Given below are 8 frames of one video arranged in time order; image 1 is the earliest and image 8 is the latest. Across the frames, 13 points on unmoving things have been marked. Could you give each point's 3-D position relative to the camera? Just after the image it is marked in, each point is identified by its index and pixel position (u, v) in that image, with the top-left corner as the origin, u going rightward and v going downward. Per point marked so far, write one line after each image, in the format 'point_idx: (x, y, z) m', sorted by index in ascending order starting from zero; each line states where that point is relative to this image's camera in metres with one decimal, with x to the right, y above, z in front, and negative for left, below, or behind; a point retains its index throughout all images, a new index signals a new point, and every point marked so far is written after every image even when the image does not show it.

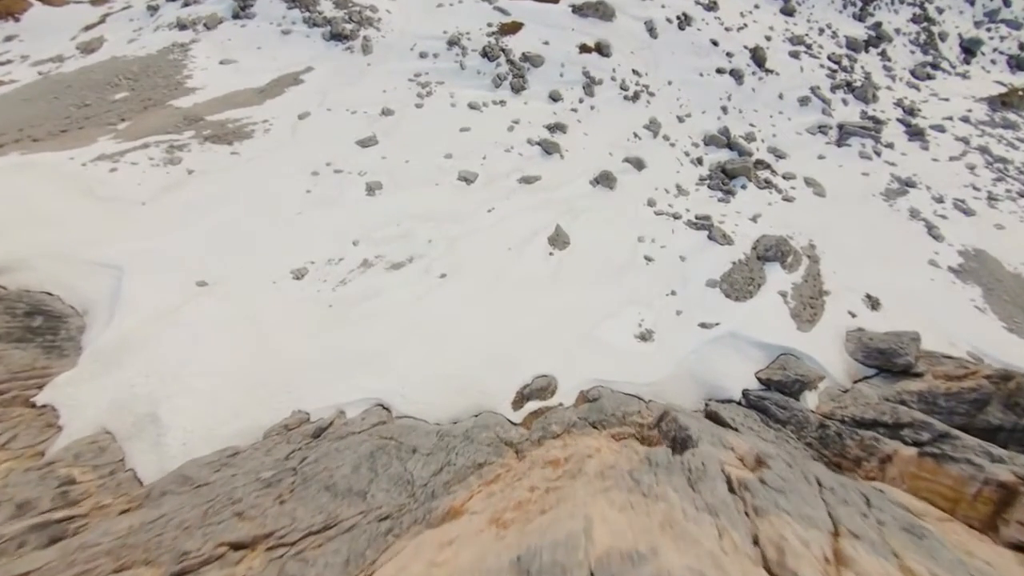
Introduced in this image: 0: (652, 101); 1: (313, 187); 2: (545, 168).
0: (+6.0, +7.9, +17.5) m
1: (-5.8, +2.9, +12.0) m
2: (+1.1, +4.0, +14.0) m
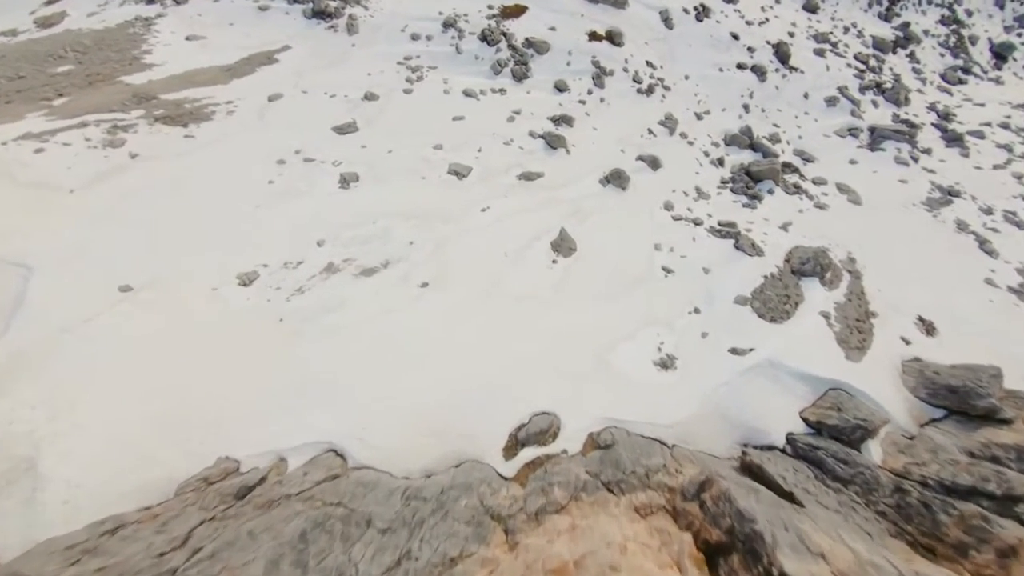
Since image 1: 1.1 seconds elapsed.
0: (+6.0, +7.4, +15.9) m
1: (-5.8, +2.8, +10.2) m
2: (+1.1, +3.7, +12.3) m
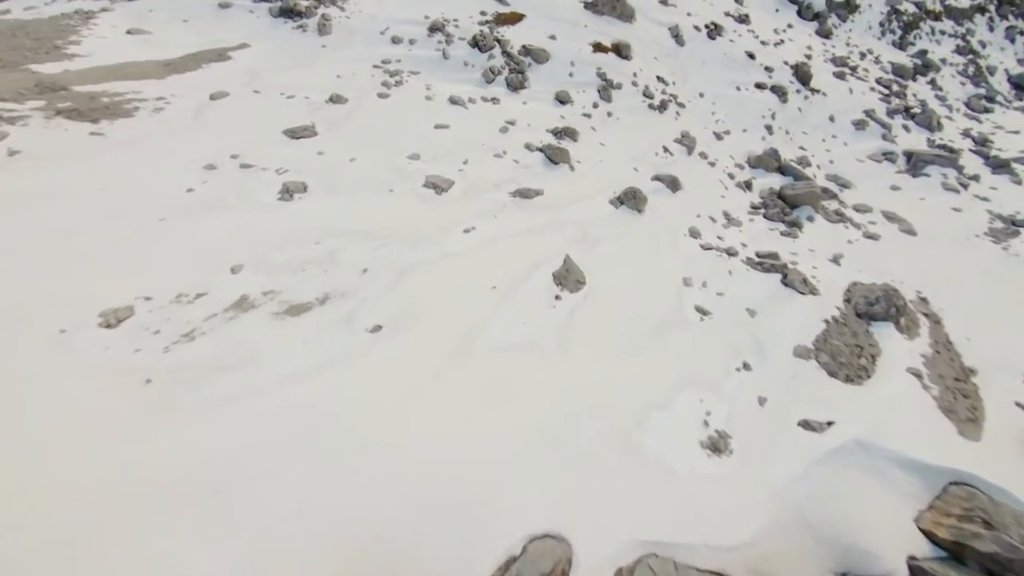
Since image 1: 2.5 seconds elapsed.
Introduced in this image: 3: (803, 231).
0: (+5.8, +6.0, +14.1) m
1: (-6.0, +2.0, +7.9) m
2: (+0.9, +2.6, +10.1) m
3: (+7.9, +1.5, +11.2) m
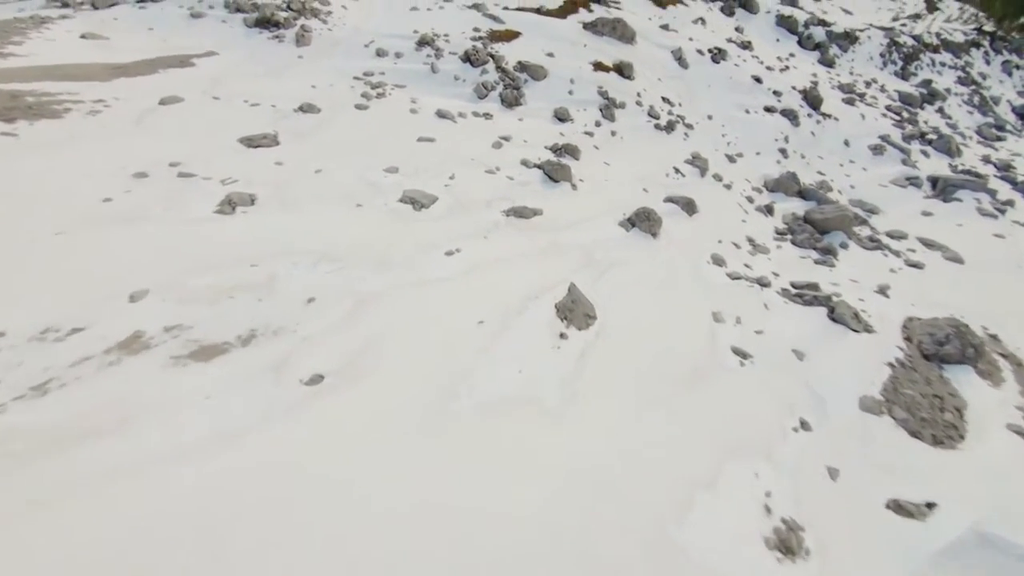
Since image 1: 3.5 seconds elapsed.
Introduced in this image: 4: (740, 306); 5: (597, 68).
0: (+5.7, +4.9, +13.1) m
1: (-6.1, +1.5, +6.5) m
2: (+0.8, +1.9, +8.8) m
3: (+7.7, +0.7, +9.8) m
4: (+4.2, -0.3, +7.7) m
5: (+2.8, +7.2, +13.5) m
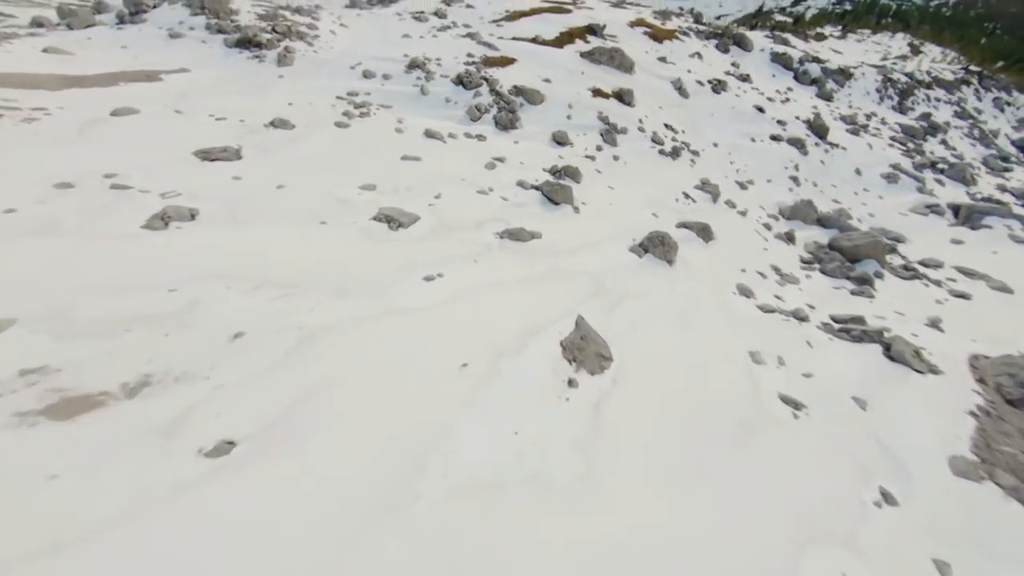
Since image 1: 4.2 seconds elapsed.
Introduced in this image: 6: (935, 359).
0: (+5.5, +3.8, +12.3) m
1: (-6.2, +1.0, +5.3) m
2: (+0.7, +1.2, +7.7) m
3: (+7.6, 0.0, +8.7) m
4: (+4.1, -0.8, +6.4) m
5: (+2.6, +6.0, +12.9) m
6: (+6.8, -1.1, +6.6) m
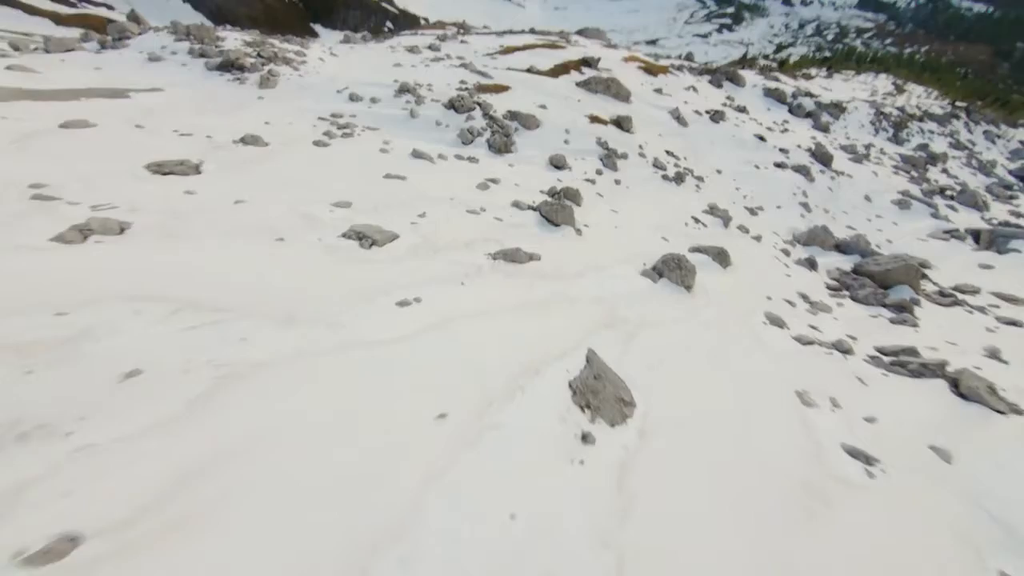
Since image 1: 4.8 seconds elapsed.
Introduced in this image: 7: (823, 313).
0: (+5.4, +2.9, +11.7) m
1: (-6.2, +0.7, +4.4) m
2: (+0.6, +0.7, +6.8) m
3: (+7.5, -0.5, +7.7) m
4: (+4.1, -1.2, +5.4) m
5: (+2.4, +5.0, +12.5) m
6: (+6.7, -1.4, +5.5) m
7: (+5.5, -0.4, +7.3) m
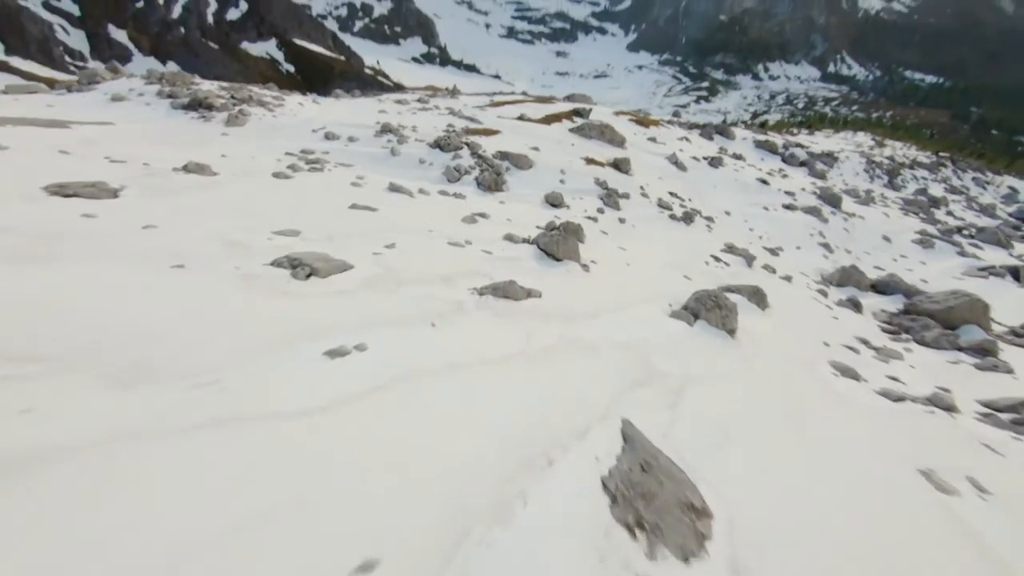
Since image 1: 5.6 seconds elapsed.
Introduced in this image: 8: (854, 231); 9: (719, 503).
0: (+5.2, +1.6, +10.7) m
1: (-6.3, +0.3, +3.0) m
2: (+0.5, +0.1, +5.5) m
3: (+7.5, -1.1, +6.2) m
4: (+4.0, -1.5, +3.8) m
5: (+2.2, +3.6, +11.7) m
6: (+6.7, -1.7, +4.0) m
7: (+5.4, -1.0, +5.9) m
8: (+10.6, +1.8, +12.9) m
9: (+1.3, -1.3, +2.7) m
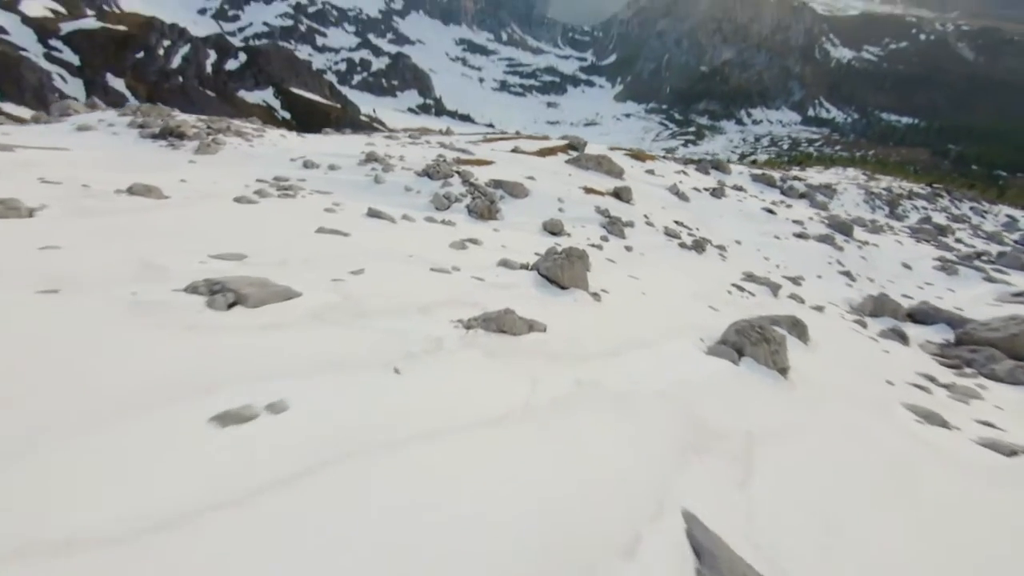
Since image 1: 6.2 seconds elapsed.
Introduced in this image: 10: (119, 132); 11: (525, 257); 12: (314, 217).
0: (+5.1, +0.8, +9.9) m
1: (-6.3, 0.0, +2.0) m
2: (+0.5, -0.2, +4.5) m
3: (+7.5, -1.4, +5.2) m
4: (+4.0, -1.6, +2.7) m
5: (+2.0, +2.6, +11.1) m
6: (+6.7, -1.8, +2.9) m
7: (+5.4, -1.3, +4.8) m
8: (+10.5, +0.9, +12.1) m
9: (+1.4, -1.3, +1.6) m
10: (-8.7, +3.3, +9.2) m
11: (+0.2, +0.4, +6.2) m
12: (-2.9, +1.0, +6.0) m
